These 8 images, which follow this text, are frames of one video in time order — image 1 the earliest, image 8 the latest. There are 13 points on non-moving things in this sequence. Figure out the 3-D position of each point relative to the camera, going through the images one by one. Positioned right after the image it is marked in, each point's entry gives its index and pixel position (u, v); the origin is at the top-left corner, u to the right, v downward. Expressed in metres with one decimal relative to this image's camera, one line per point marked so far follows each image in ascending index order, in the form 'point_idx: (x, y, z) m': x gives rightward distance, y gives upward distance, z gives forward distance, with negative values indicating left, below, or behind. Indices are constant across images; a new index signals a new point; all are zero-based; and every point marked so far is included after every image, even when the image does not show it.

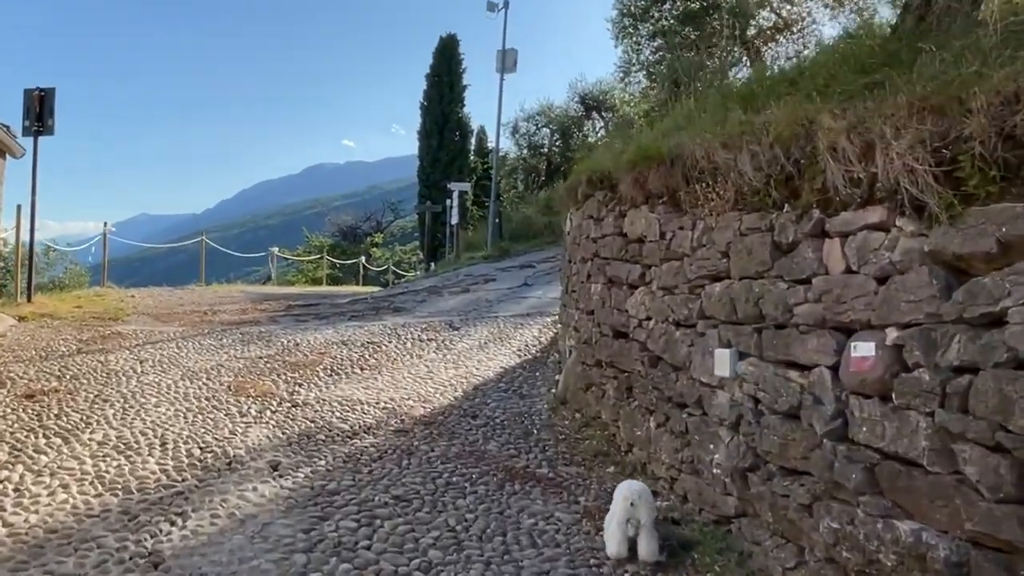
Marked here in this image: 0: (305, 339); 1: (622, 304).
0: (-2.2, -0.5, +8.0) m
1: (+0.7, -0.1, +4.7) m
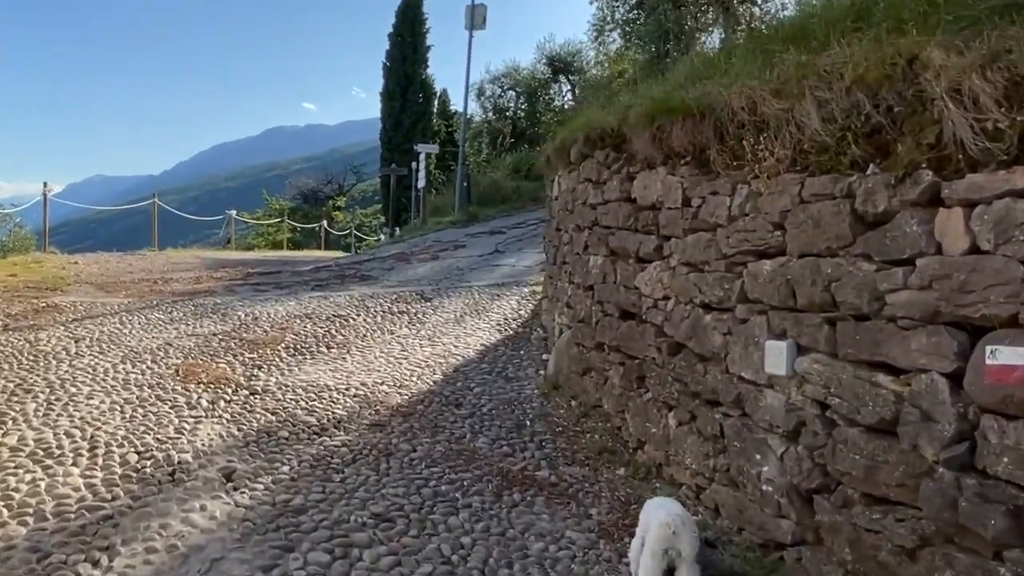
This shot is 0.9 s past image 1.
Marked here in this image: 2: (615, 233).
0: (-2.4, -0.2, +7.3) m
1: (+0.7, 0.0, +4.1) m
2: (+0.6, +0.3, +4.4) m
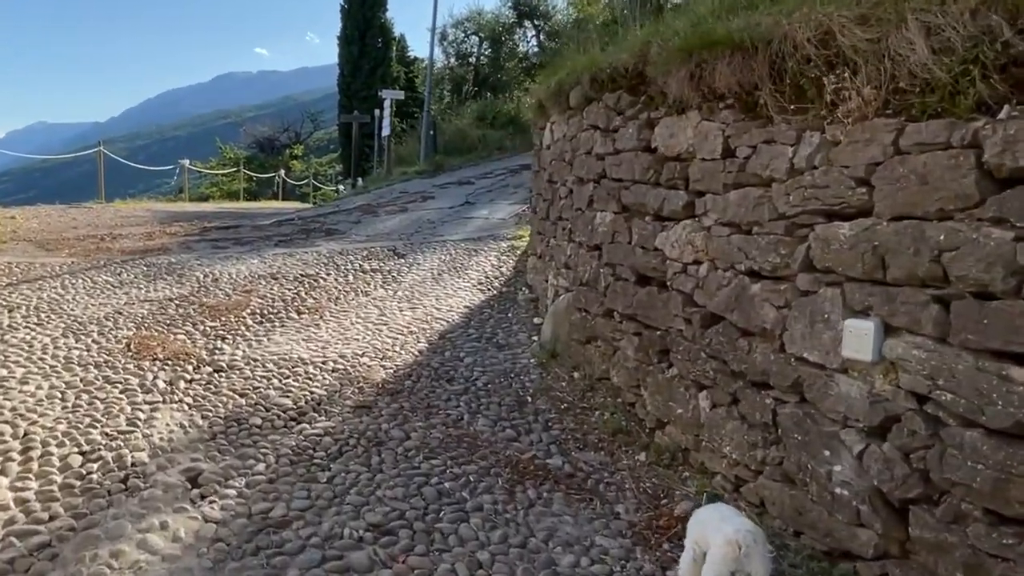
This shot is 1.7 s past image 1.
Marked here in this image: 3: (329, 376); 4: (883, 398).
0: (-2.6, +0.1, +6.6) m
1: (+0.7, +0.2, +3.7) m
2: (+0.6, +0.5, +3.9) m
3: (-1.0, -0.5, +4.1) m
4: (+1.1, -0.3, +2.2) m
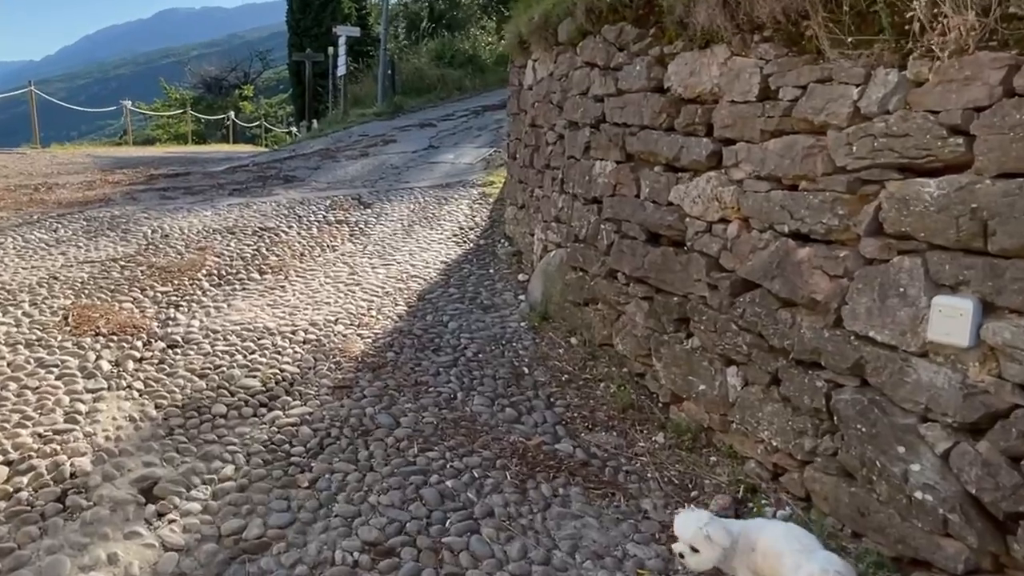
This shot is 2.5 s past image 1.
0: (-2.7, +0.5, +6.0) m
1: (+0.7, +0.4, +3.2) m
2: (+0.6, +0.7, +3.4) m
3: (-1.0, -0.3, +3.6) m
4: (+1.2, -0.3, +1.9) m
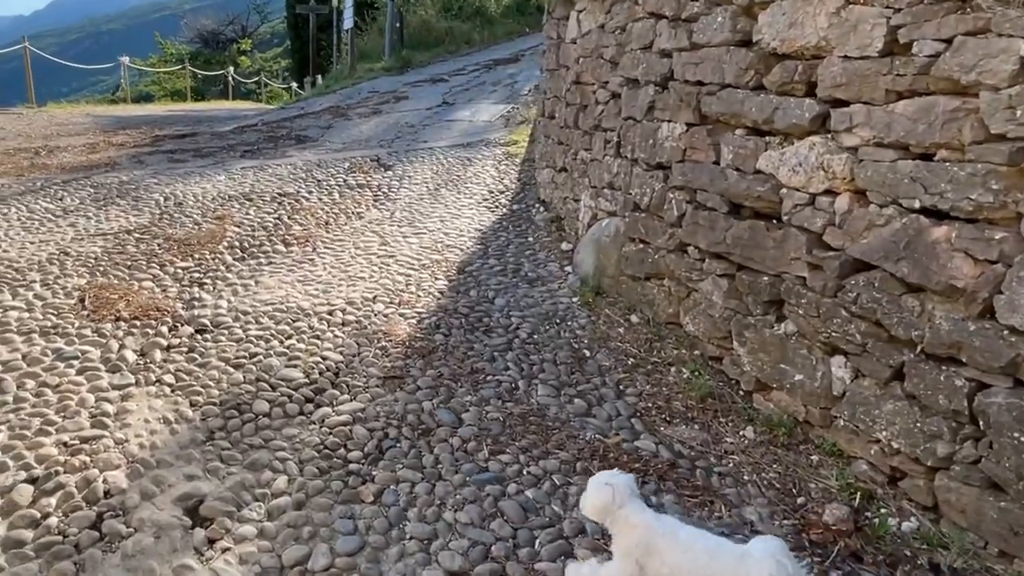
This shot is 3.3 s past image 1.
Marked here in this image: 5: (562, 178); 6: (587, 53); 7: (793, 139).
0: (-2.5, +0.7, +5.7) m
1: (+0.9, +0.5, +2.9) m
2: (+0.8, +0.8, +3.1) m
3: (-0.8, -0.2, +3.3) m
4: (+1.4, -0.2, +1.5) m
5: (+0.3, +0.7, +5.1) m
6: (+0.5, +1.4, +4.4) m
7: (+1.0, +0.5, +2.7) m
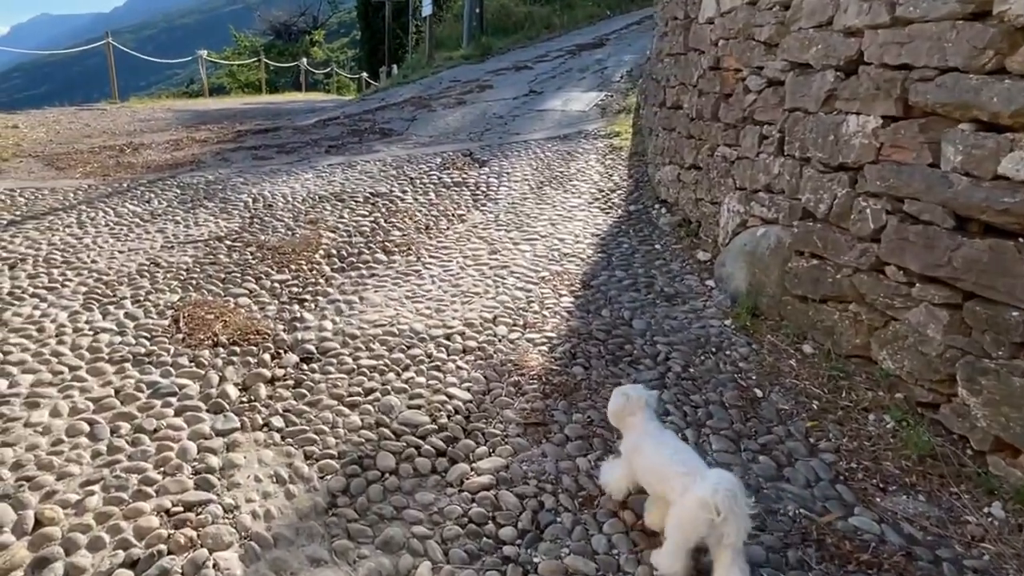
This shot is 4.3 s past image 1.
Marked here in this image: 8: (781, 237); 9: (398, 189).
0: (-1.7, +0.7, +5.4) m
1: (+1.5, +0.4, +2.3) m
2: (+1.4, +0.7, +2.5) m
3: (-0.2, -0.3, +2.9) m
4: (+1.9, -0.4, +0.9) m
5: (+1.1, +0.7, +4.5) m
6: (+1.1, +1.3, +3.8) m
7: (+1.5, +0.4, +2.1) m
8: (+1.2, +0.2, +3.3) m
9: (-0.9, +0.7, +5.7) m
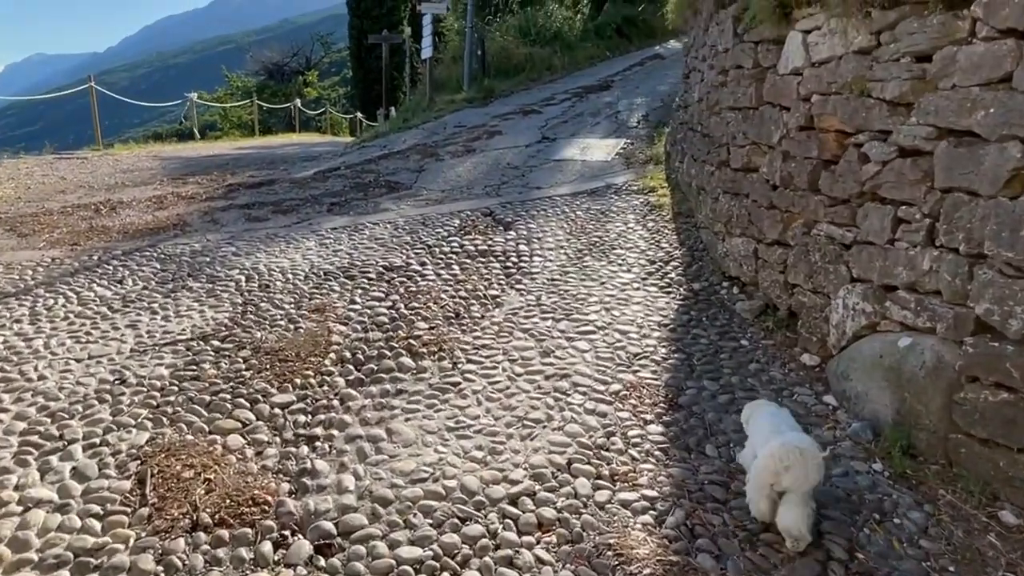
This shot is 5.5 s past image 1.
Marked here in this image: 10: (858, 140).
0: (-1.4, +0.1, +4.6) m
1: (+1.7, 0.0, +1.5) m
2: (+1.7, +0.3, +1.7) m
3: (+0.1, -0.7, +2.1) m
4: (+2.2, -0.7, +0.1) m
5: (+1.3, +0.2, +3.7) m
6: (+1.4, +0.8, +3.1) m
7: (+1.8, 0.0, +1.3) m
8: (+1.5, -0.2, +2.5) m
9: (-0.6, +0.2, +4.9) m
10: (+1.4, +0.7, +3.2) m
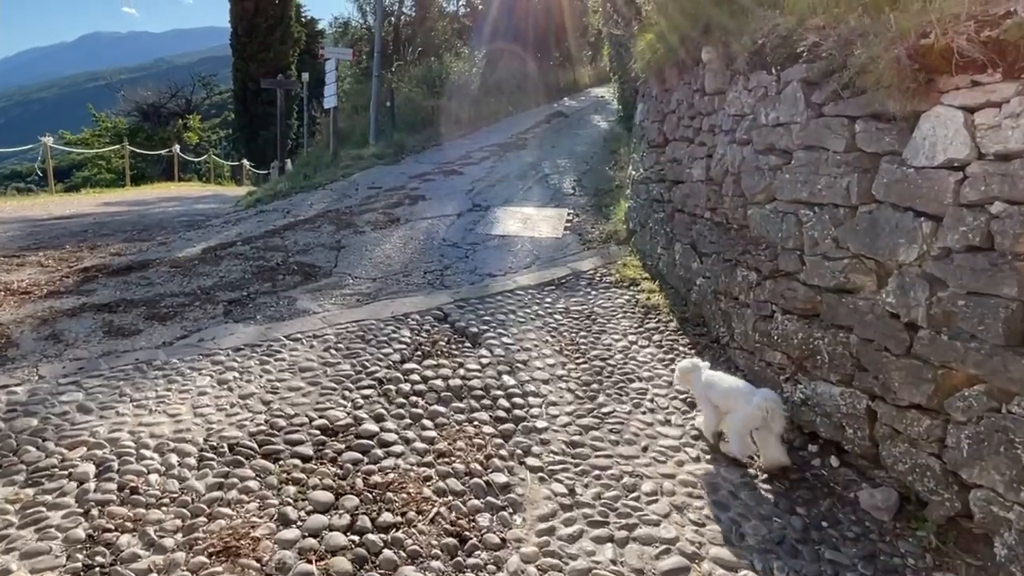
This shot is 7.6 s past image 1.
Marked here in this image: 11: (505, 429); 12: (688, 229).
0: (-1.4, -0.6, +2.9) m
1: (+2.2, -0.5, +0.3) m
2: (+2.1, -0.3, +0.5) m
3: (+0.5, -1.3, +0.6) m
4: (+2.8, -1.2, -1.0) m
5: (+1.5, -0.5, +2.5) m
6: (+1.6, +0.2, +1.9) m
7: (+2.3, -0.5, +0.1) m
8: (+1.8, -0.8, +1.3) m
9: (-0.6, -0.6, +3.3) m
10: (+1.6, 0.0, +2.0) m
11: (0.0, -0.6, +3.3) m
12: (+1.3, +0.4, +5.3) m
